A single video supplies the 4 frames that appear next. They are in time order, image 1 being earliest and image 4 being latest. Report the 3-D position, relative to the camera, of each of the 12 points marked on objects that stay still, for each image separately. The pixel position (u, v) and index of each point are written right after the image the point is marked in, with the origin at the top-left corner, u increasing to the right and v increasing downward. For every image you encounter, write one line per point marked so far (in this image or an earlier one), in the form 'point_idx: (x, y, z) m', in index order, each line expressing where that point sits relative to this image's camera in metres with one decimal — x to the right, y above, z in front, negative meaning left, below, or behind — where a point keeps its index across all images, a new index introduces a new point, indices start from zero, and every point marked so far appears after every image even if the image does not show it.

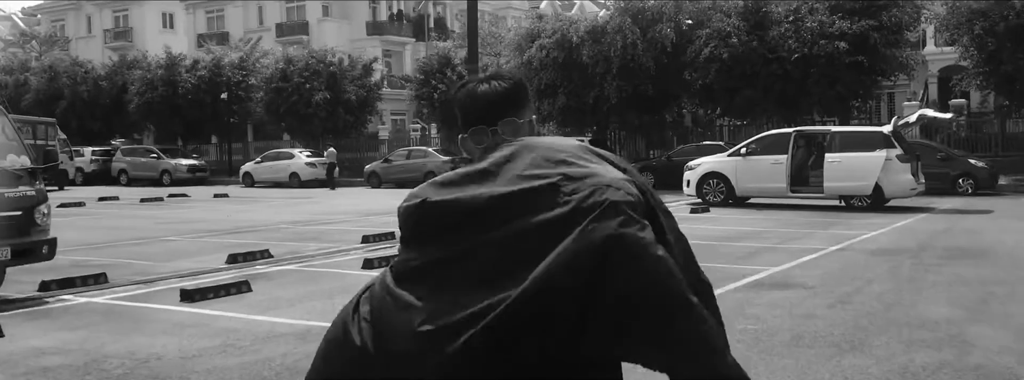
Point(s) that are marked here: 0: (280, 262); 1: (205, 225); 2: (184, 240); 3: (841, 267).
0: (-2.6, -0.8, +10.6) m
1: (-5.5, -0.6, +16.6) m
2: (-4.9, -0.7, +13.9) m
3: (+3.7, -0.8, +10.3) m
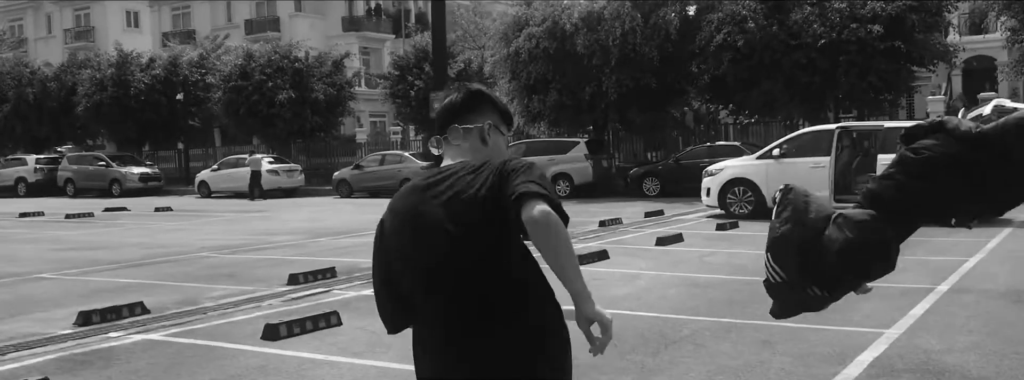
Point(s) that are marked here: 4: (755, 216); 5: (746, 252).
0: (-2.8, -1.0, +7.2) m
1: (-5.7, -0.9, +13.2) m
2: (-5.1, -1.0, +10.4) m
3: (+3.5, -1.0, +7.0) m
4: (+4.1, -0.4, +15.9) m
5: (+2.9, -0.8, +11.5) m
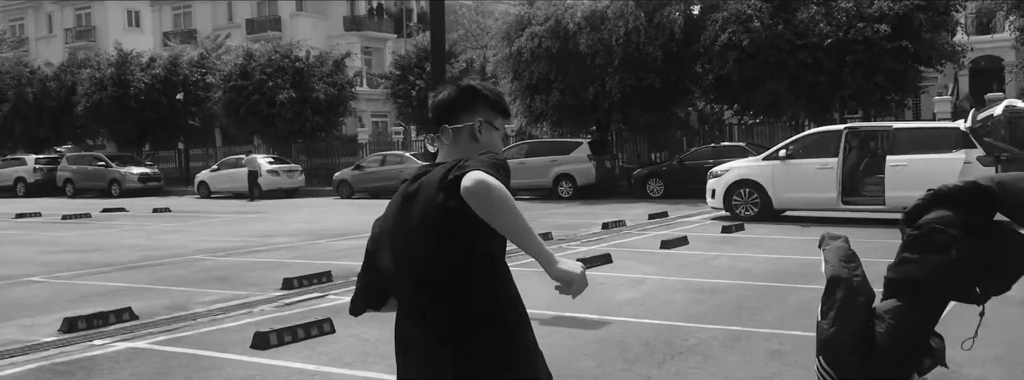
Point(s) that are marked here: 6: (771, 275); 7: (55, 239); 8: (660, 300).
0: (-2.8, -1.1, +7.0) m
1: (-5.7, -0.9, +12.9) m
2: (-5.1, -1.0, +10.2) m
3: (+3.5, -1.0, +6.7) m
4: (+4.2, -0.5, +15.6) m
5: (+2.9, -0.8, +11.3) m
6: (+2.7, -0.9, +9.7) m
7: (-7.9, -0.8, +16.1) m
8: (+1.3, -1.0, +8.4) m
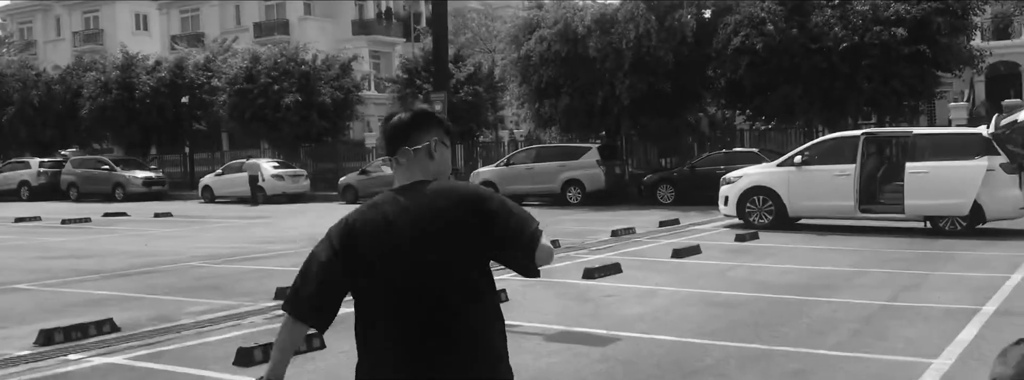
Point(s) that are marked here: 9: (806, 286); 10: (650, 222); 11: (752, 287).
0: (-2.8, -1.1, +6.5) m
1: (-5.6, -1.0, +12.5) m
2: (-5.0, -1.1, +9.8) m
3: (+3.5, -1.1, +6.2) m
4: (+4.3, -0.6, +15.1) m
5: (+3.0, -0.9, +10.8) m
6: (+2.8, -1.0, +9.3) m
7: (-7.8, -0.9, +15.7) m
8: (+1.4, -1.0, +7.9) m
9: (+3.0, -1.0, +9.3) m
10: (+2.5, -0.6, +16.9) m
11: (+2.4, -1.0, +9.3) m
